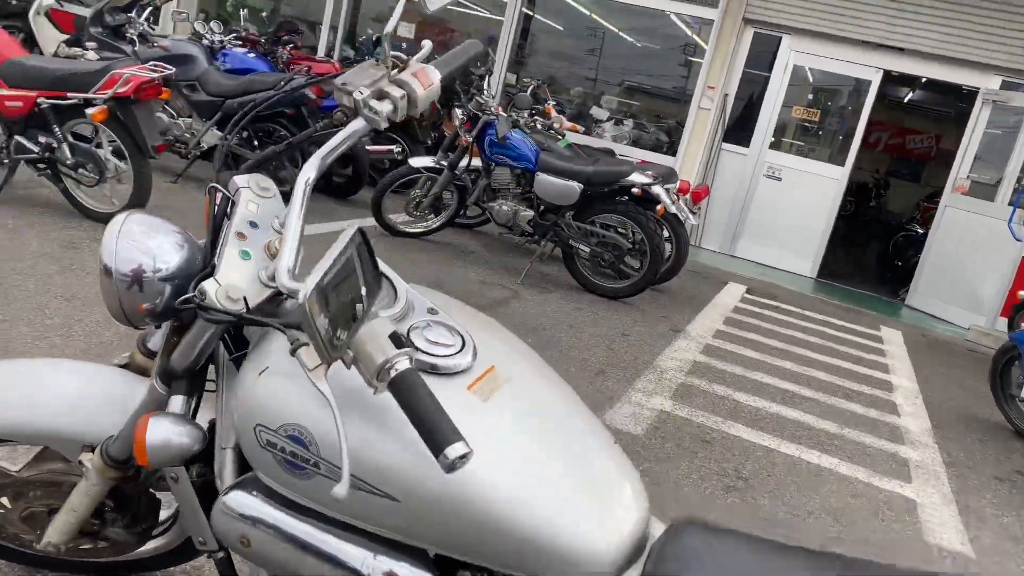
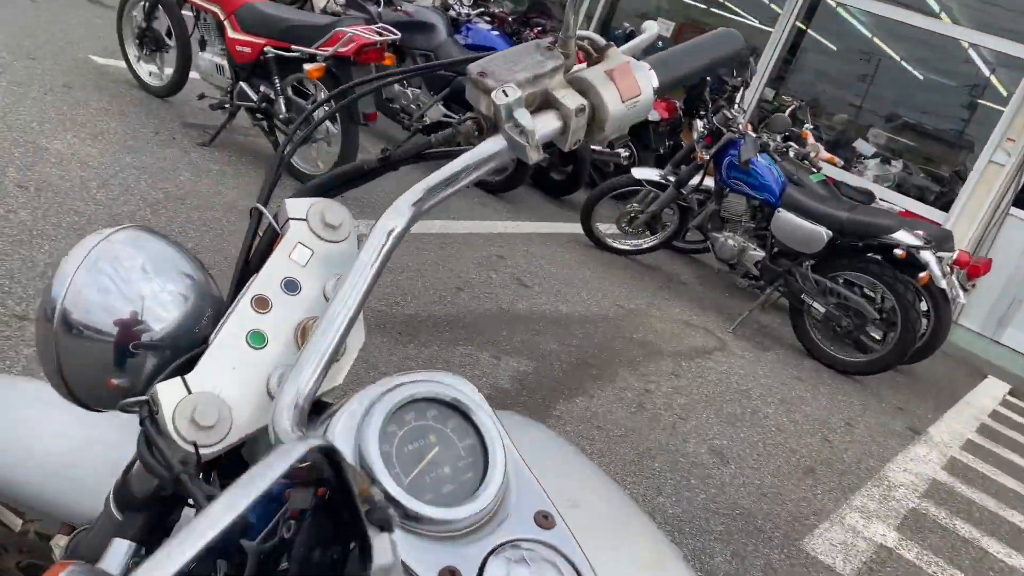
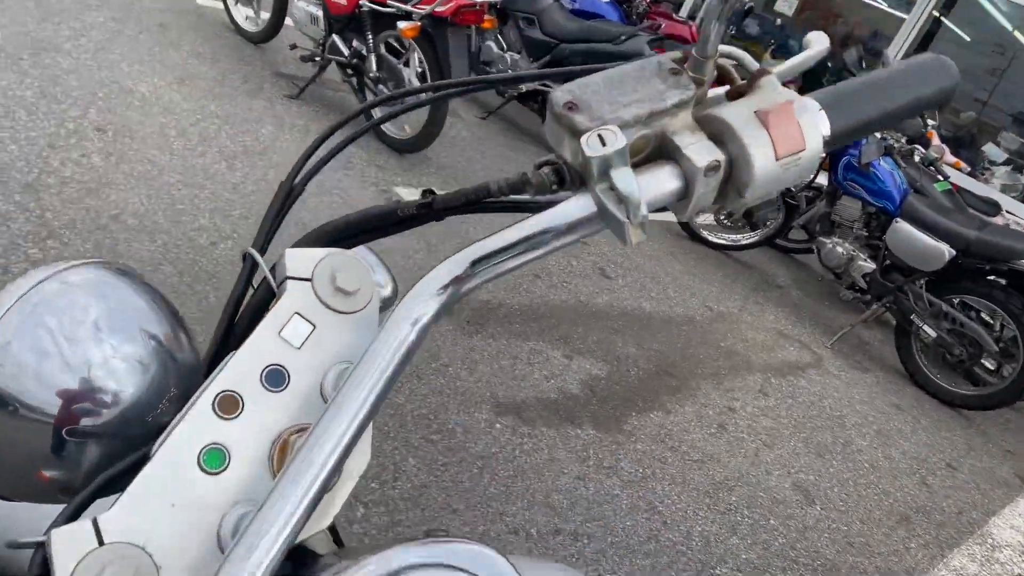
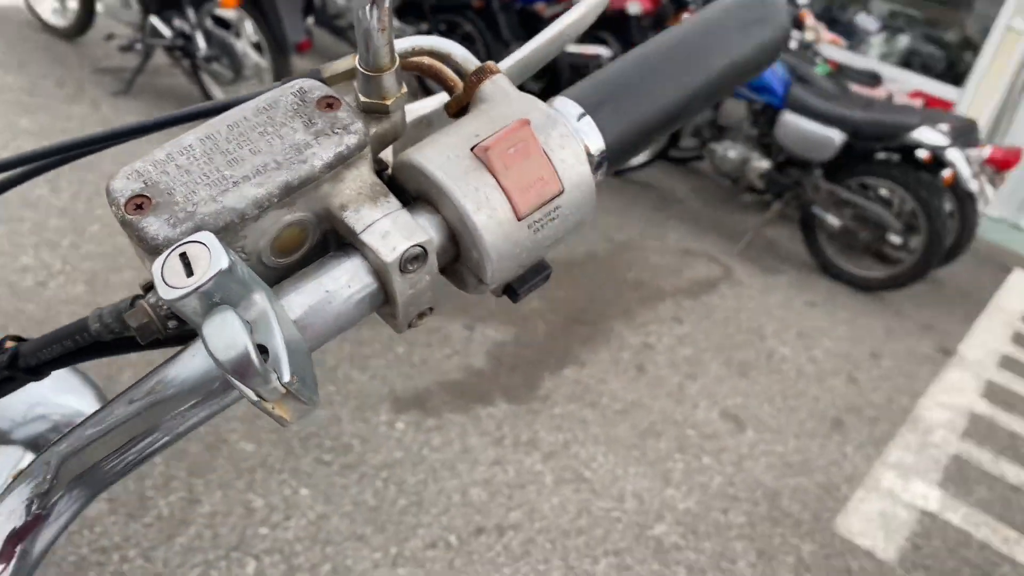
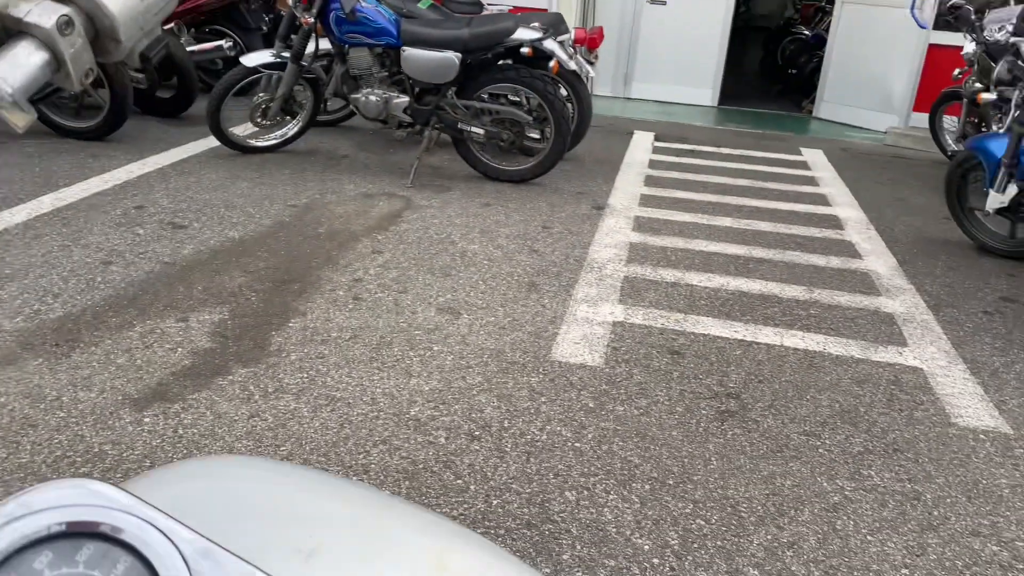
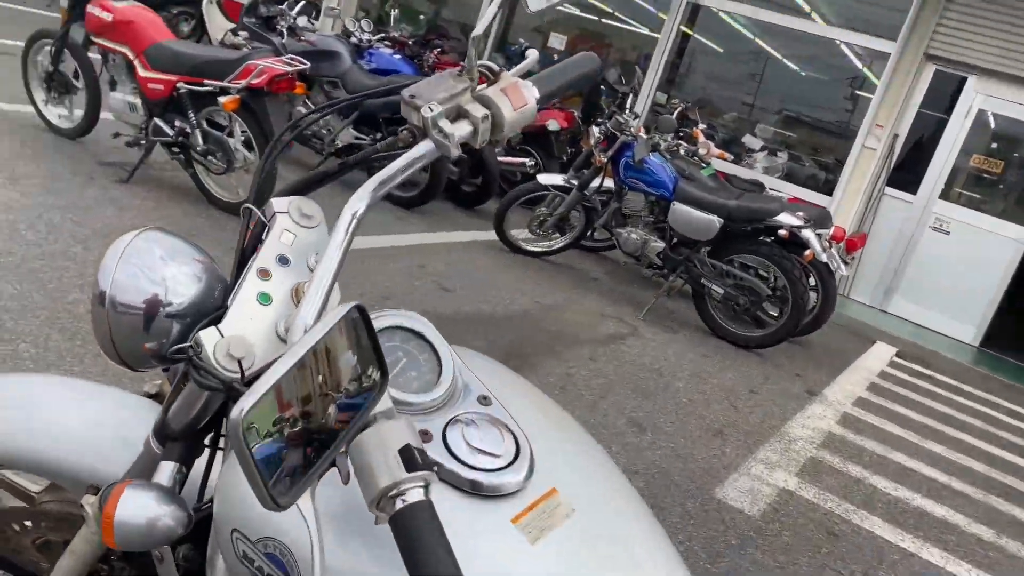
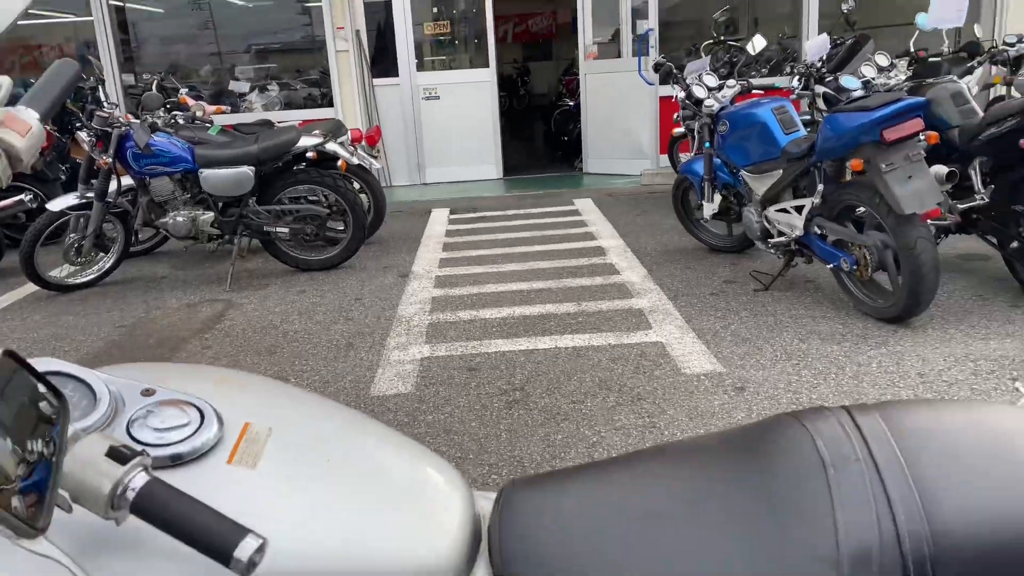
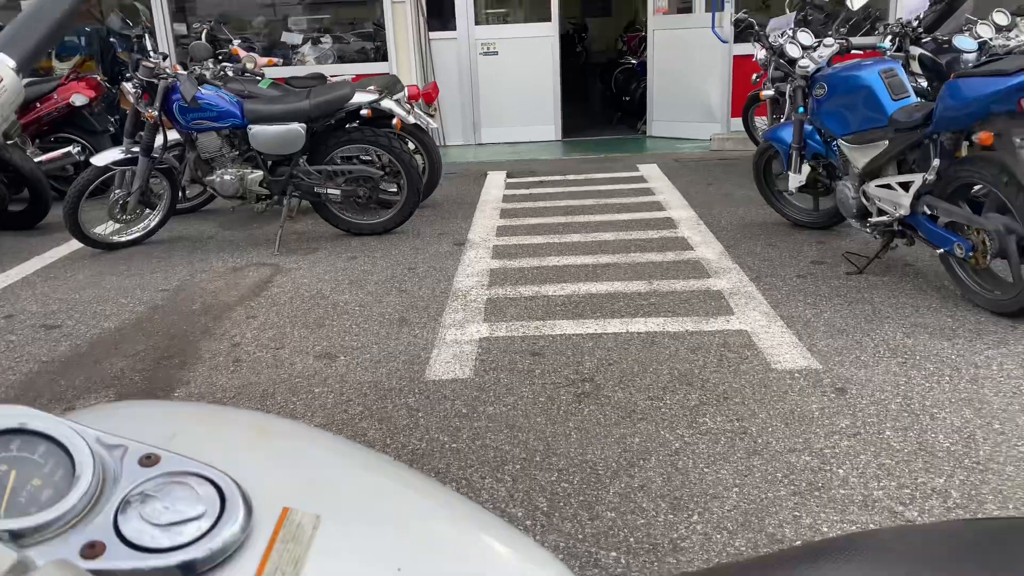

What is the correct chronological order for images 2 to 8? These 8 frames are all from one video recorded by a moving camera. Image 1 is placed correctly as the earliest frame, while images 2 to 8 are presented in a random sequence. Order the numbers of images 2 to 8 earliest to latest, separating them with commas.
6, 2, 3, 4, 5, 8, 7
